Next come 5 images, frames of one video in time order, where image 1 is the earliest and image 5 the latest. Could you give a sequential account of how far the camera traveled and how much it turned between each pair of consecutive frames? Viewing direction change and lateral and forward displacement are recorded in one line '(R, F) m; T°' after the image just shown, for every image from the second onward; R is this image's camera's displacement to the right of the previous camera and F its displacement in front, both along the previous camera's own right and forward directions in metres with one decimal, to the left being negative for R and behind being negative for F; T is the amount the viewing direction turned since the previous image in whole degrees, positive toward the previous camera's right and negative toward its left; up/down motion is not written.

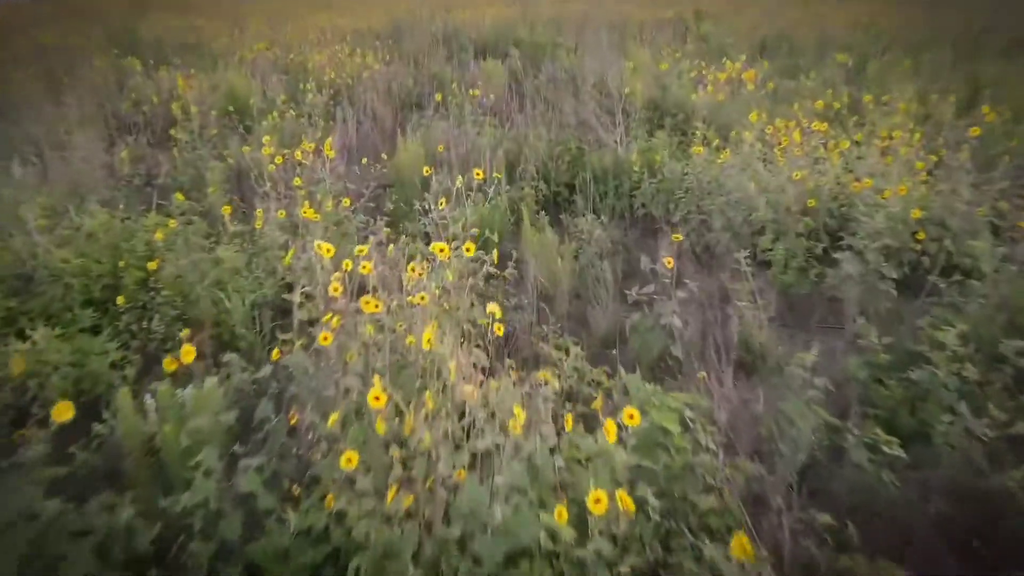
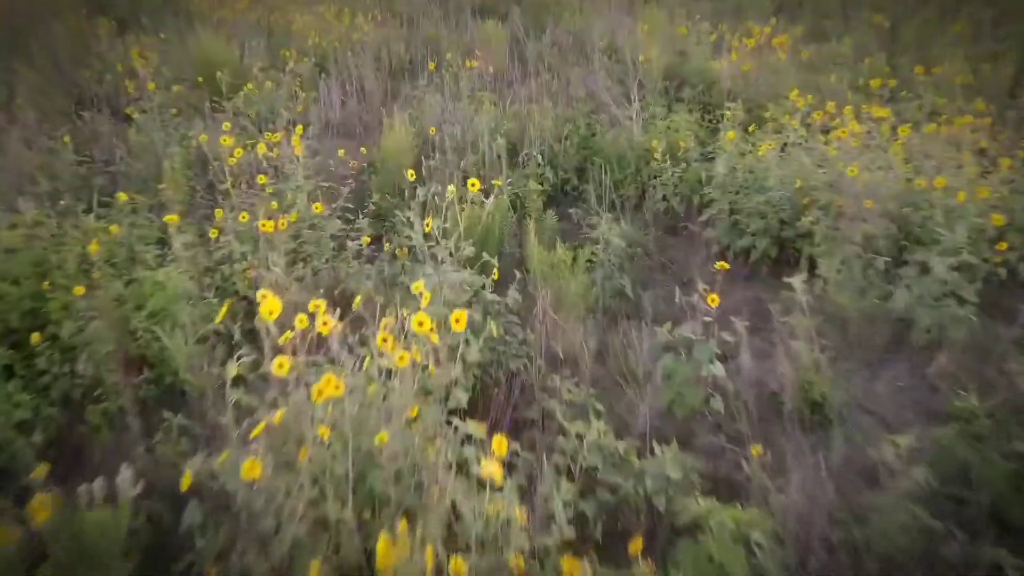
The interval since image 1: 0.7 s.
(0.0, +0.3) m; 0°
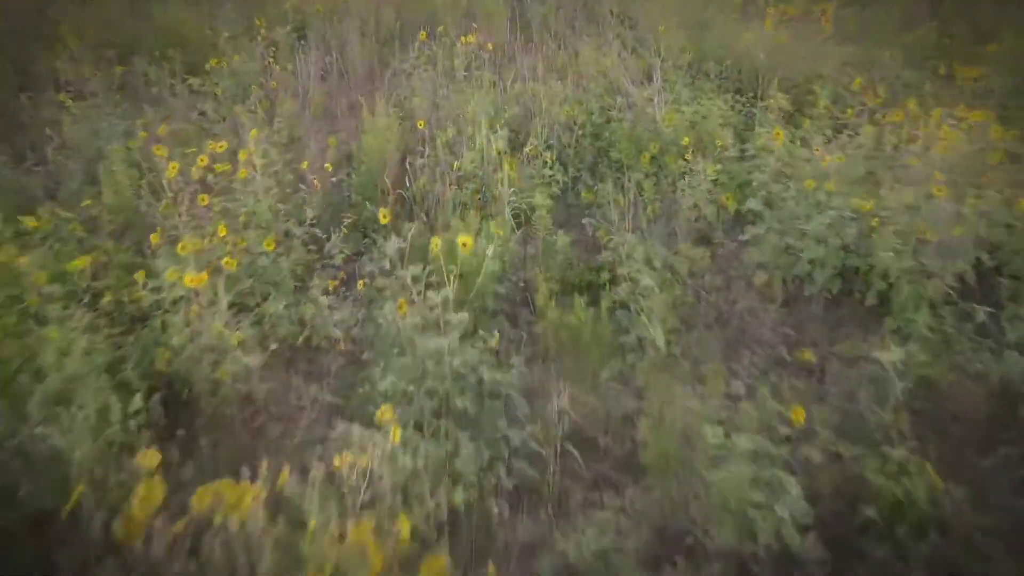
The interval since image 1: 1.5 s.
(0.0, +0.3) m; 0°
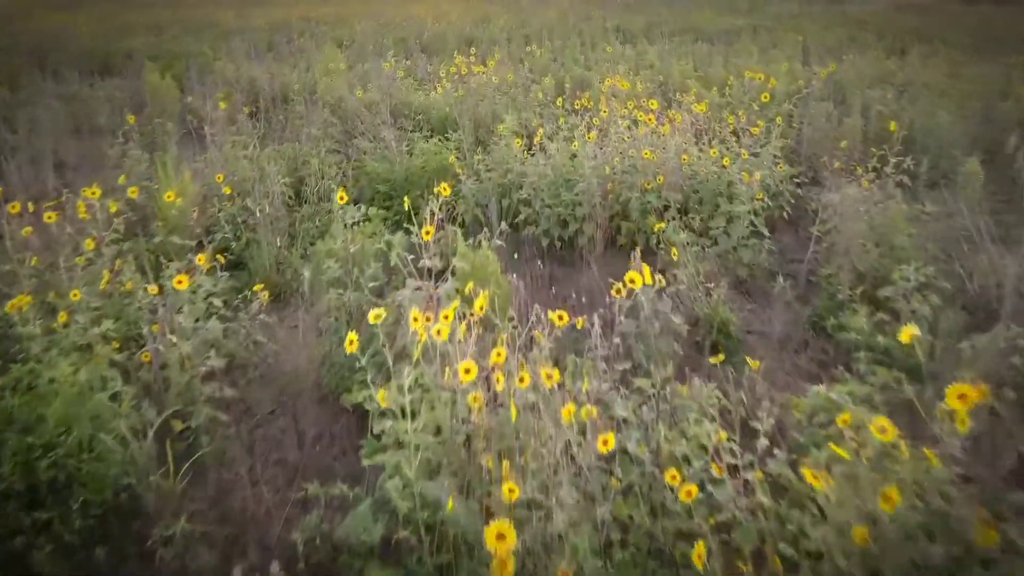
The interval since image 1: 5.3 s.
(0.0, +1.1) m; 0°
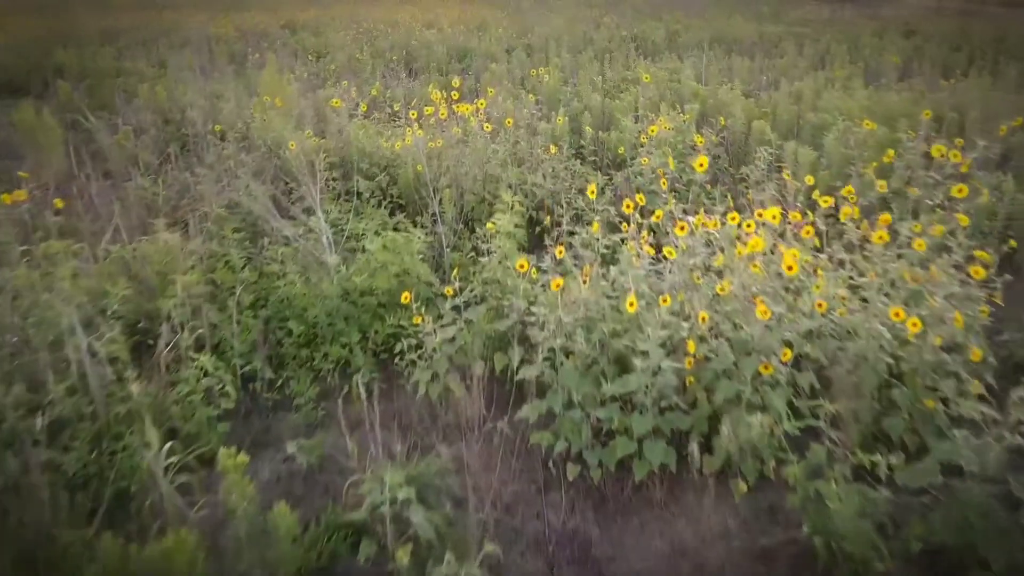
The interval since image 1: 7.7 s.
(0.0, +0.8) m; 0°
